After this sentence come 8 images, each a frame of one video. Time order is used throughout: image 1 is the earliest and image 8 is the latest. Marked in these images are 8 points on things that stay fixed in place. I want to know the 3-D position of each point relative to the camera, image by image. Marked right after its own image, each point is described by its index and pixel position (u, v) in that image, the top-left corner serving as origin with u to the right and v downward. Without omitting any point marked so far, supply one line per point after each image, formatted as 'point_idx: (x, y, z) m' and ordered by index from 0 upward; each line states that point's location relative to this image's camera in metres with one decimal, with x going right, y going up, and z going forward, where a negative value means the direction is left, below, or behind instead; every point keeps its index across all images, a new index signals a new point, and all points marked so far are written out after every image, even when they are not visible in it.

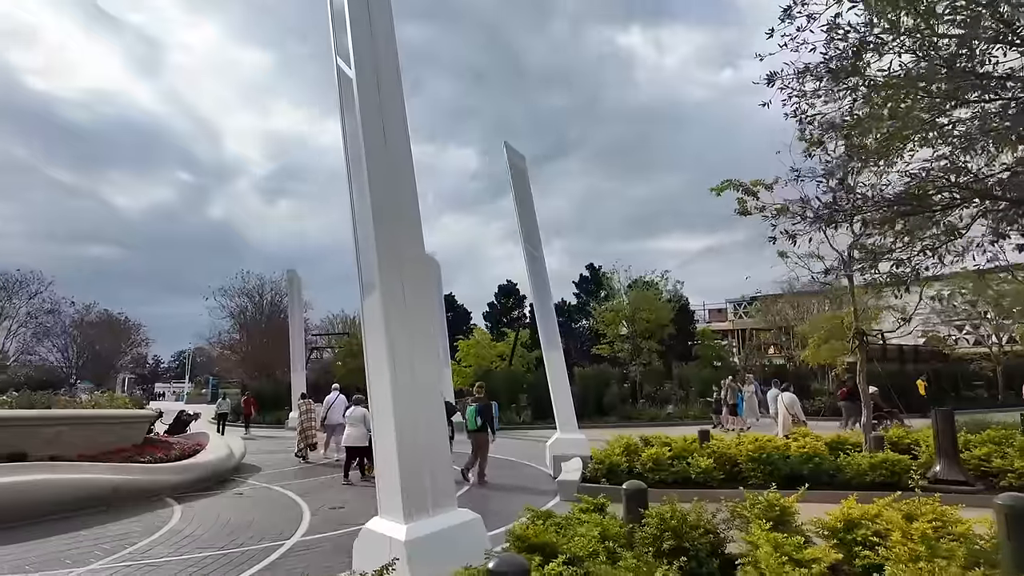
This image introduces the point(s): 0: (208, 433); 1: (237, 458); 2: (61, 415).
0: (-7.7, -3.7, +15.0) m
1: (-6.3, -3.9, +13.4) m
2: (-8.3, -2.4, +10.8) m
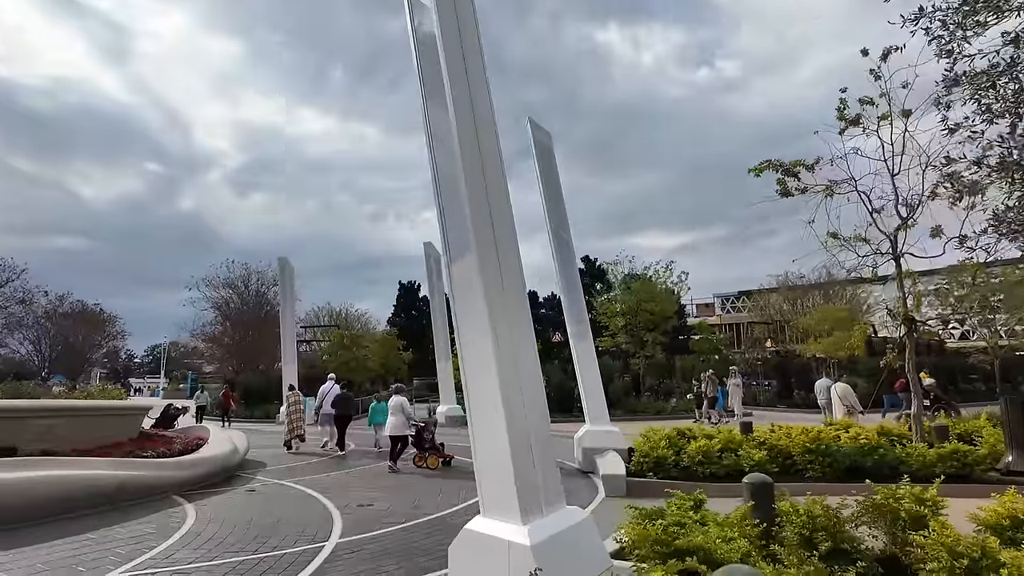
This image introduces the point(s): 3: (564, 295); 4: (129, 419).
0: (-7.3, -3.3, +14.0) m
1: (-5.8, -3.5, +12.5) m
2: (-7.7, -2.0, +9.9) m
3: (+1.1, -0.2, +12.1) m
4: (-7.6, -2.6, +11.7) m
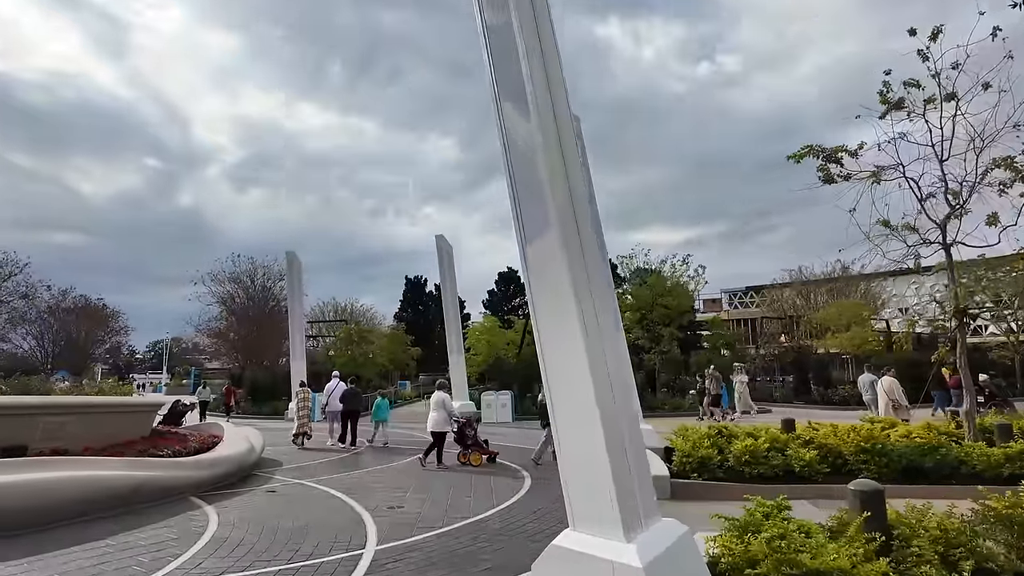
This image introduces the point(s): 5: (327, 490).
0: (-6.7, -3.1, +13.5) m
1: (-5.2, -3.4, +12.1) m
2: (-7.1, -1.8, +9.4) m
3: (+1.6, 0.0, +11.6) m
4: (-7.1, -2.5, +11.2) m
5: (-3.0, -3.3, +9.6) m
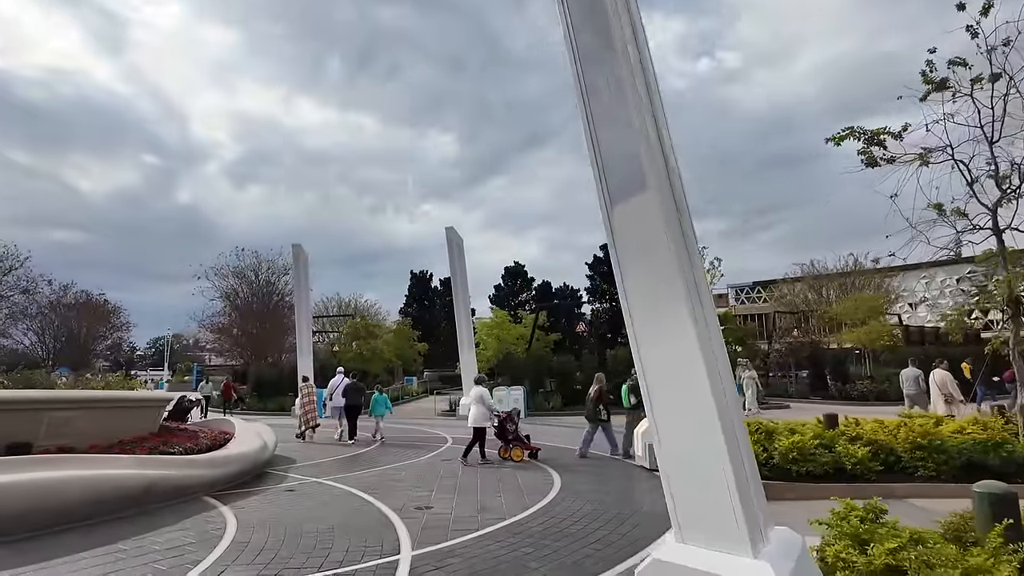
0: (-6.2, -2.9, +13.0) m
1: (-4.7, -3.2, +11.6) m
2: (-6.7, -1.7, +8.9) m
3: (+2.1, +0.2, +11.1) m
4: (-6.6, -2.3, +10.7) m
5: (-2.6, -3.1, +9.1) m
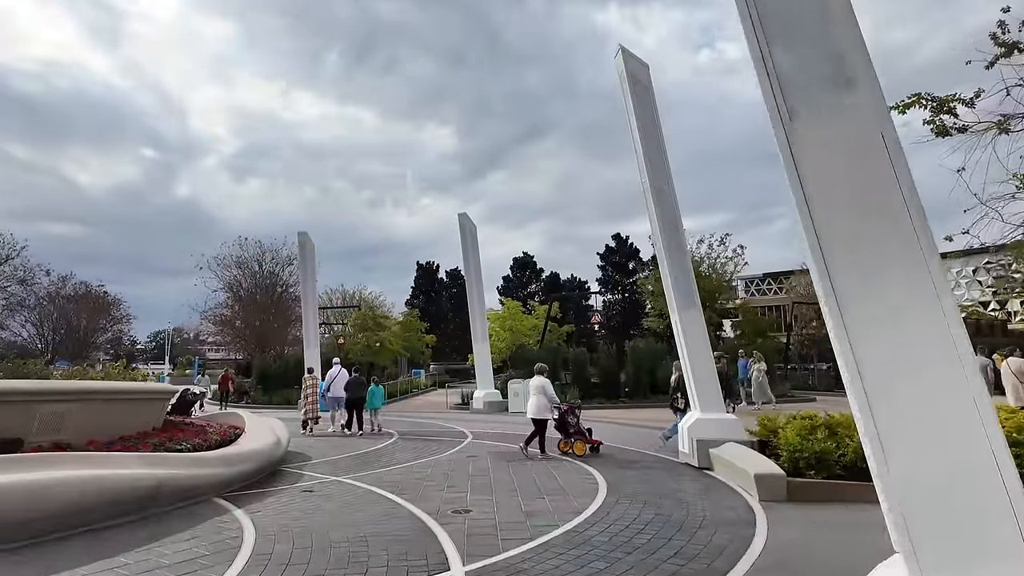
0: (-5.7, -2.6, +12.2) m
1: (-4.2, -2.9, +10.7) m
2: (-6.1, -1.4, +8.0) m
3: (+2.7, +0.5, +10.2) m
4: (-6.0, -2.0, +9.9) m
5: (-2.0, -2.8, +8.3) m
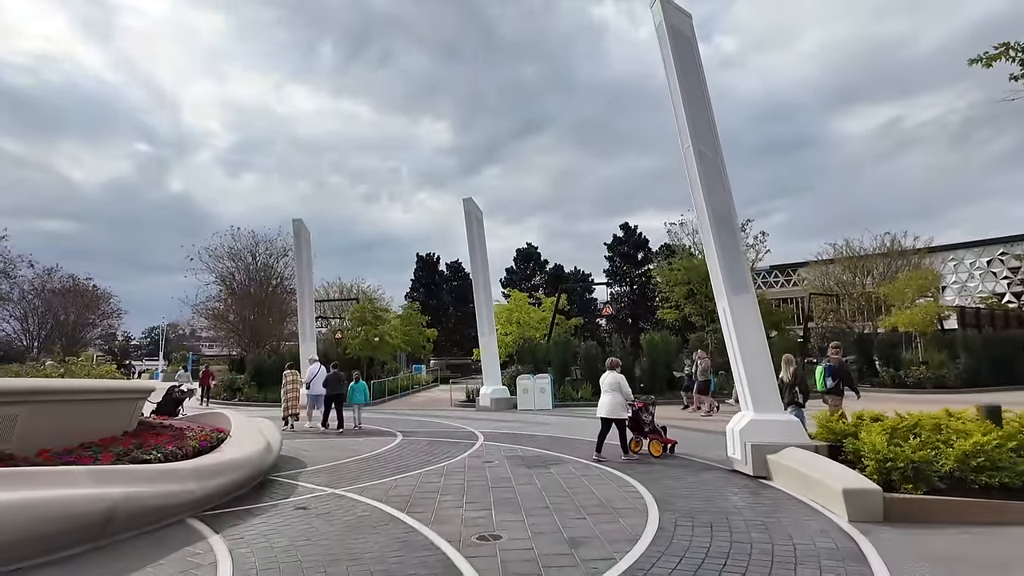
0: (-5.3, -2.3, +10.9) m
1: (-3.8, -2.6, +9.4) m
2: (-5.7, -1.2, +6.7) m
3: (+3.0, +0.8, +8.9) m
4: (-5.6, -1.7, +8.5) m
5: (-1.6, -2.6, +7.0) m
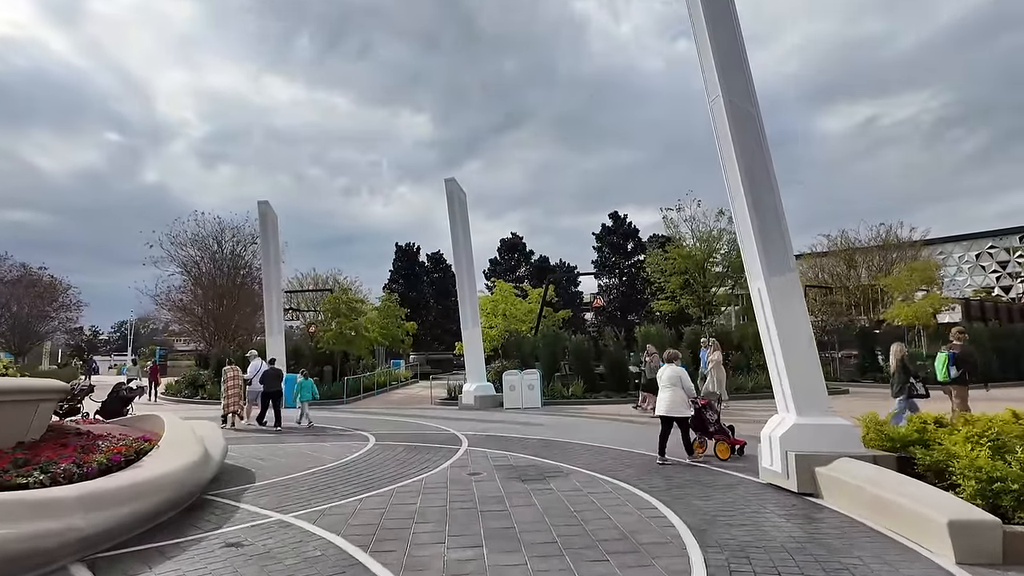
0: (-5.5, -2.0, +9.2) m
1: (-3.9, -2.3, +7.8) m
2: (-5.7, -0.9, +4.9) m
3: (+2.9, +1.0, +7.4) m
4: (-5.7, -1.4, +6.8) m
5: (-1.6, -2.3, +5.4) m
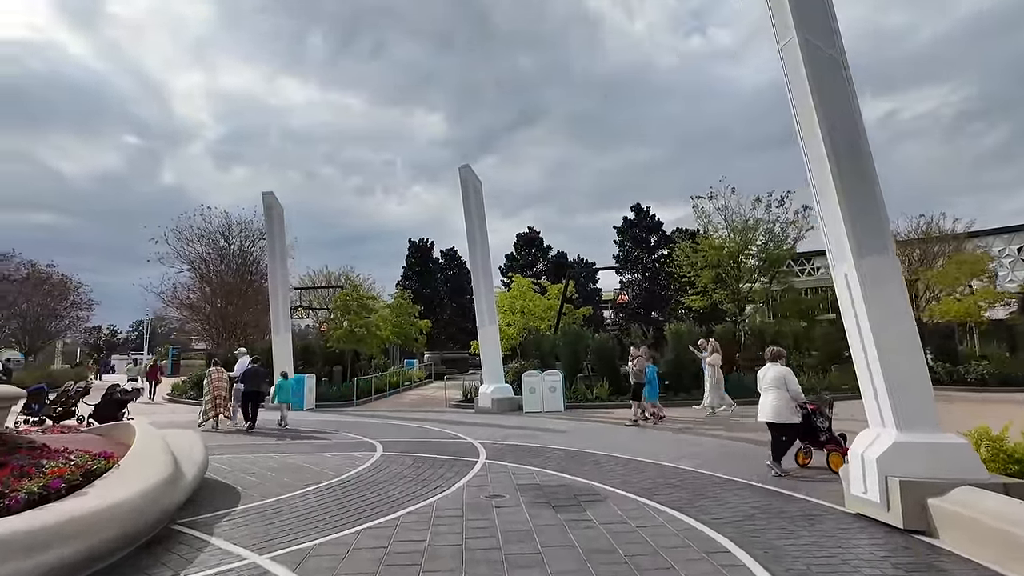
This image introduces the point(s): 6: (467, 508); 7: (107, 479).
0: (-5.1, -1.9, +8.0) m
1: (-3.6, -2.2, +6.5) m
2: (-5.5, -0.8, +3.8) m
3: (+3.2, +1.2, +6.0) m
4: (-5.4, -1.3, +5.6) m
5: (-1.4, -2.2, +4.1) m
6: (-0.5, -2.4, +6.5) m
7: (-3.9, -1.9, +5.7) m
